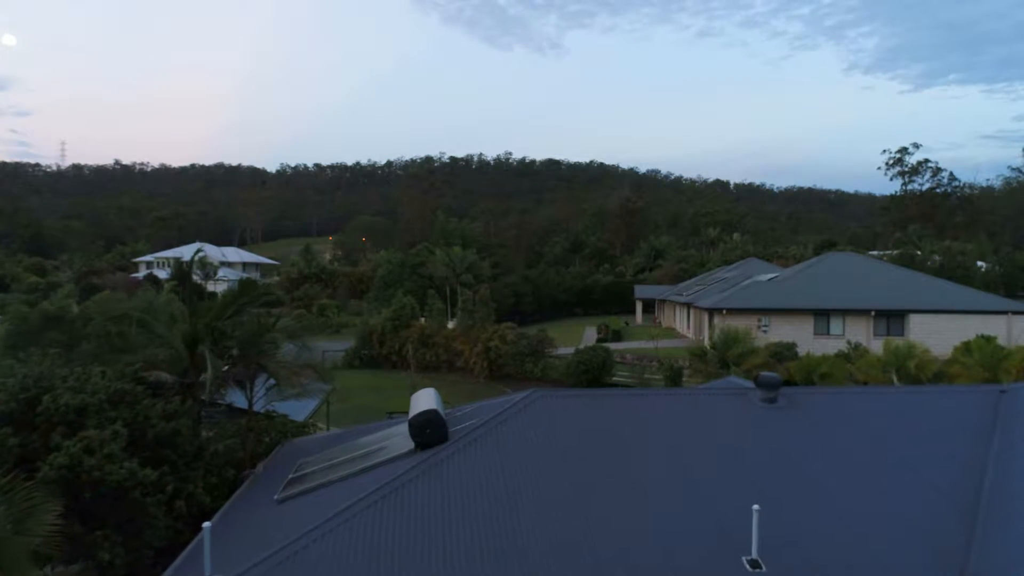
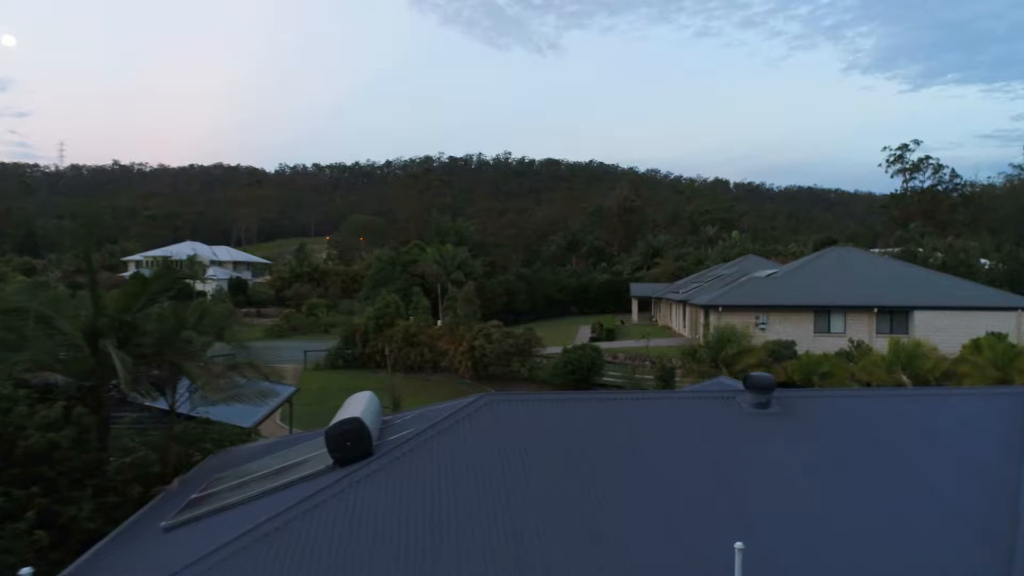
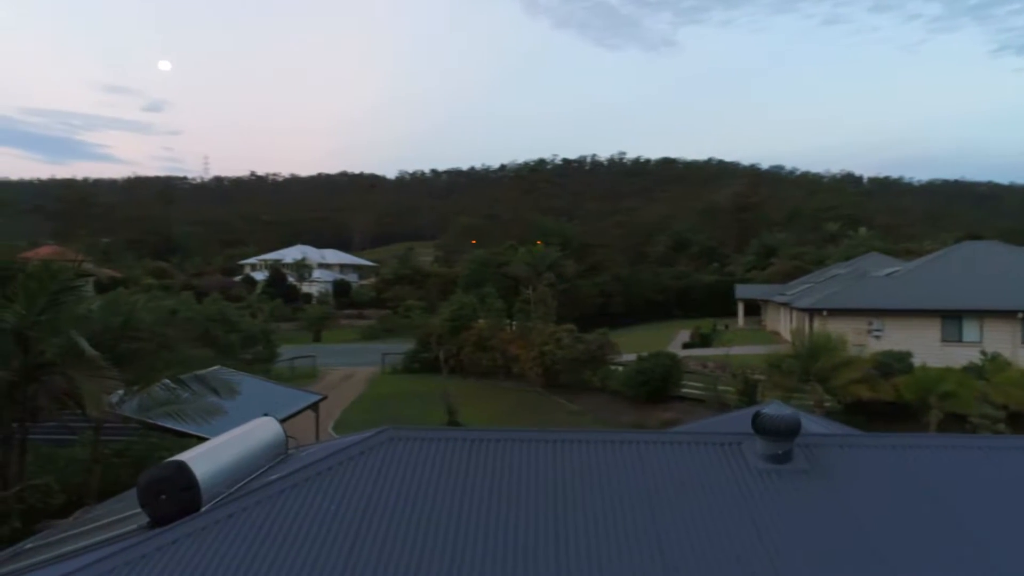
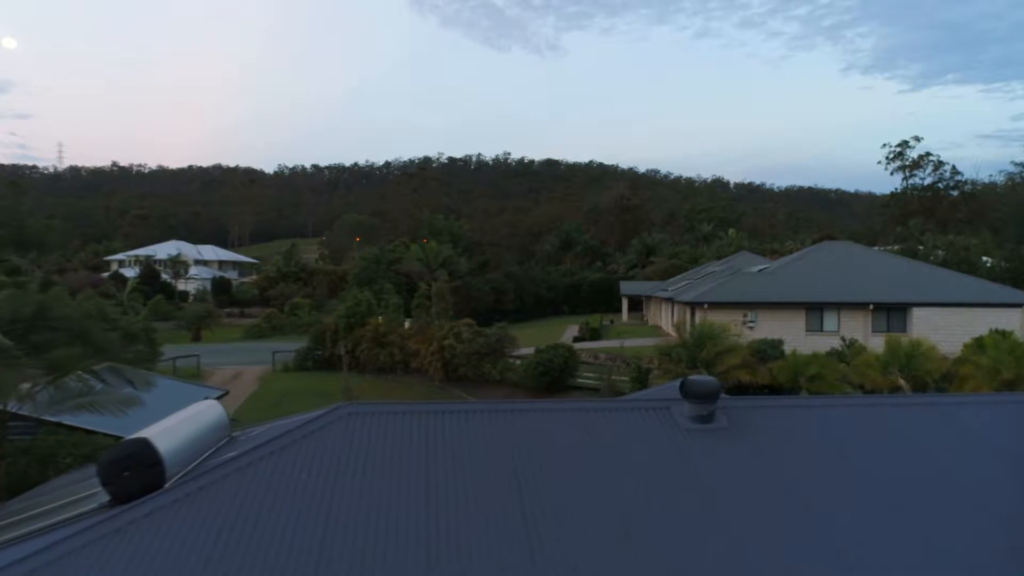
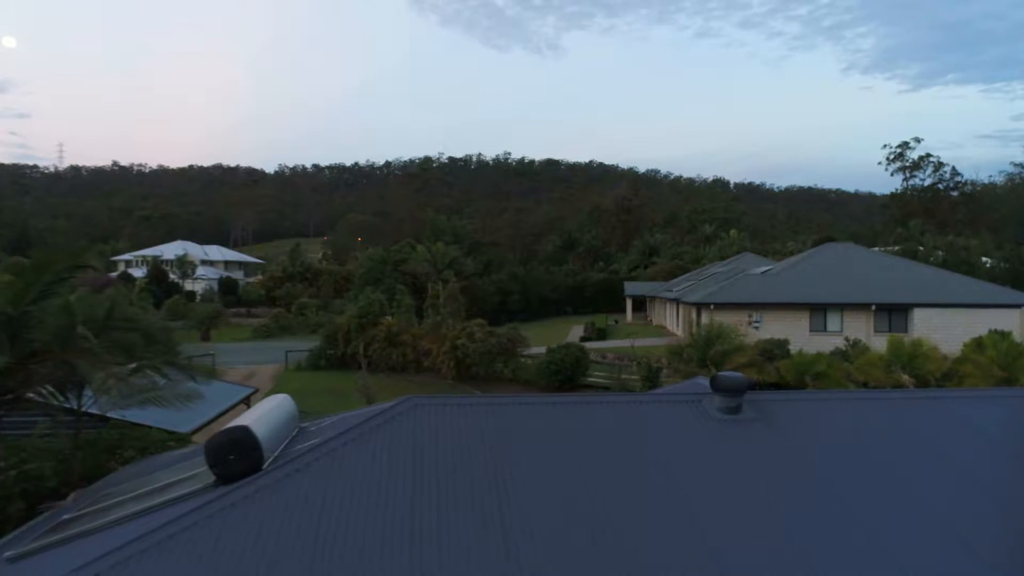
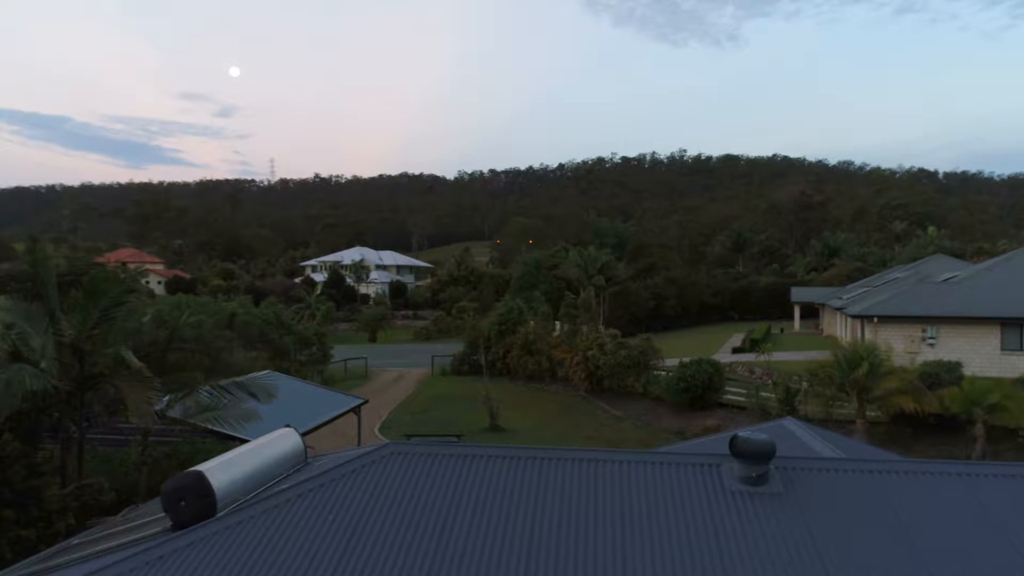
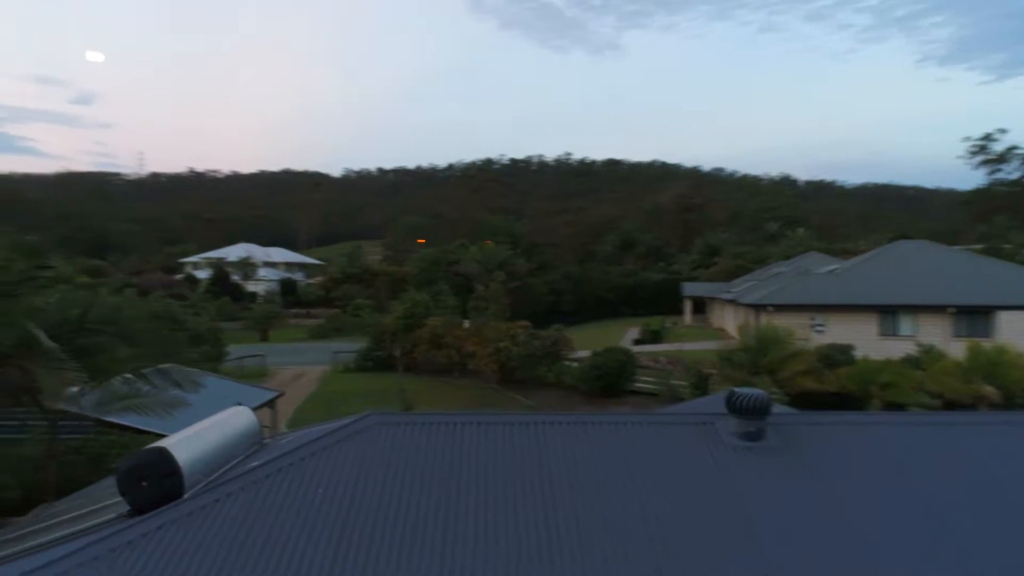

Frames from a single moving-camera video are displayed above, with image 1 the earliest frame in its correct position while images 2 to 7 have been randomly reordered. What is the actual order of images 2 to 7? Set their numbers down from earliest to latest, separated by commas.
2, 5, 4, 7, 3, 6
